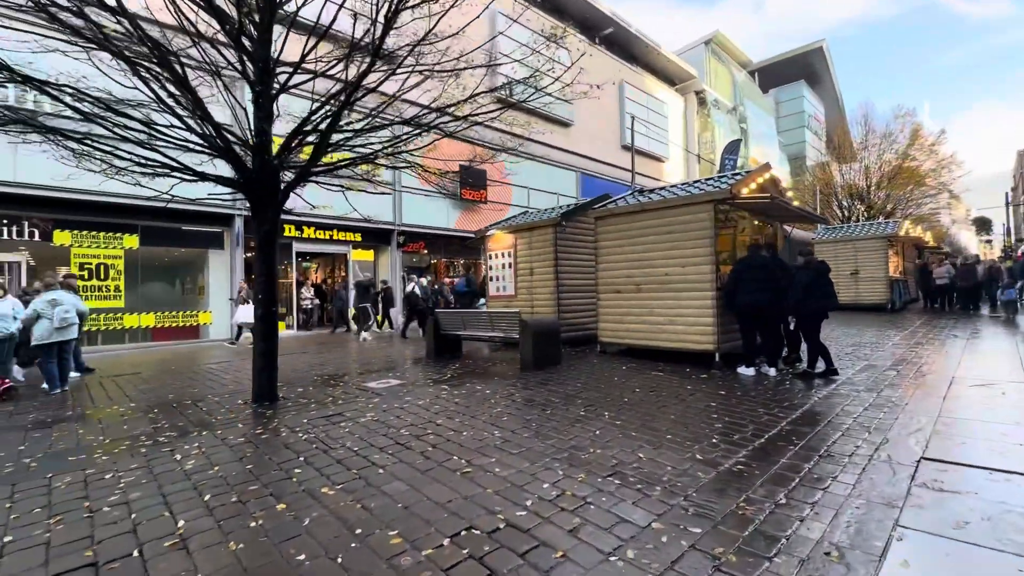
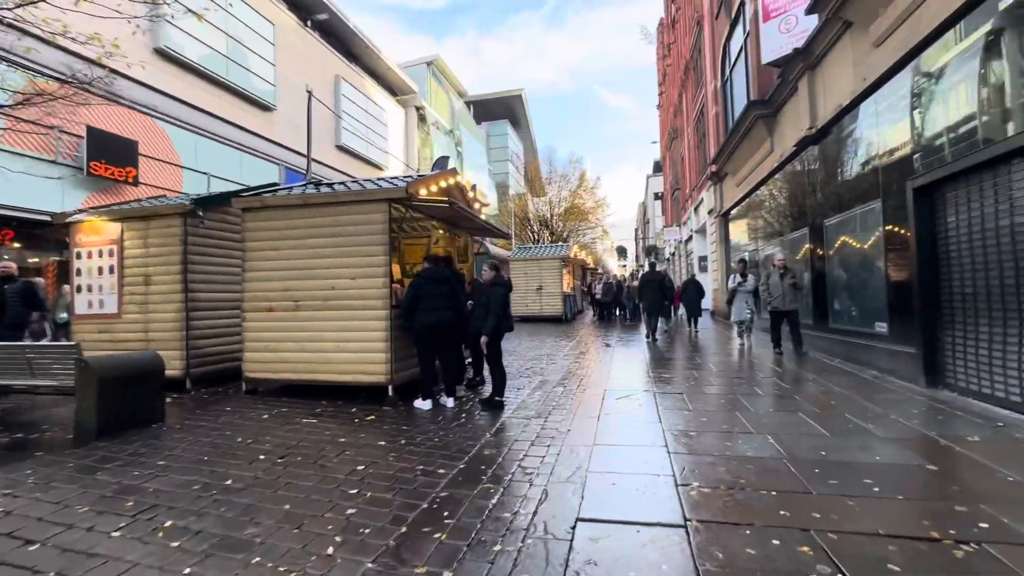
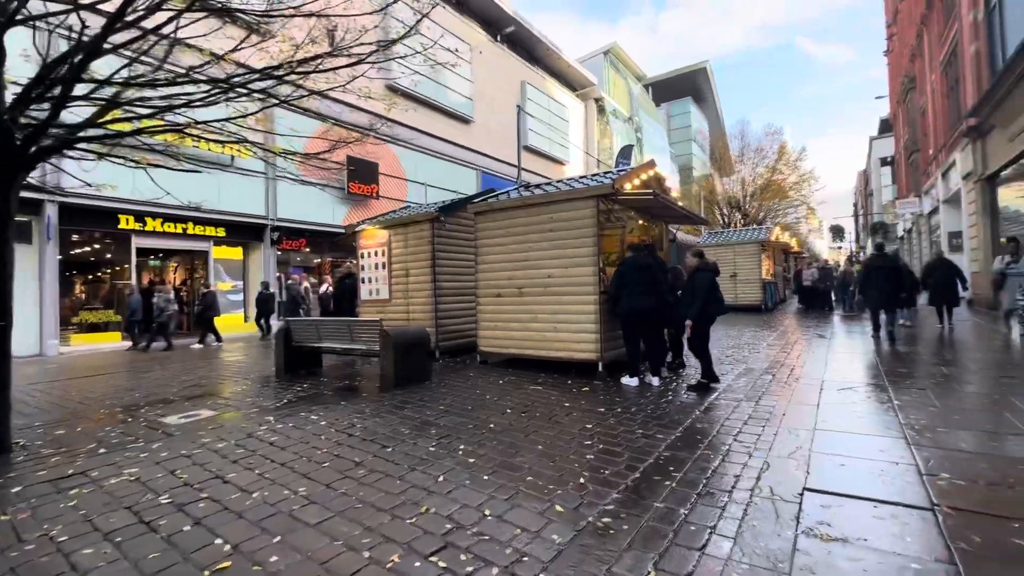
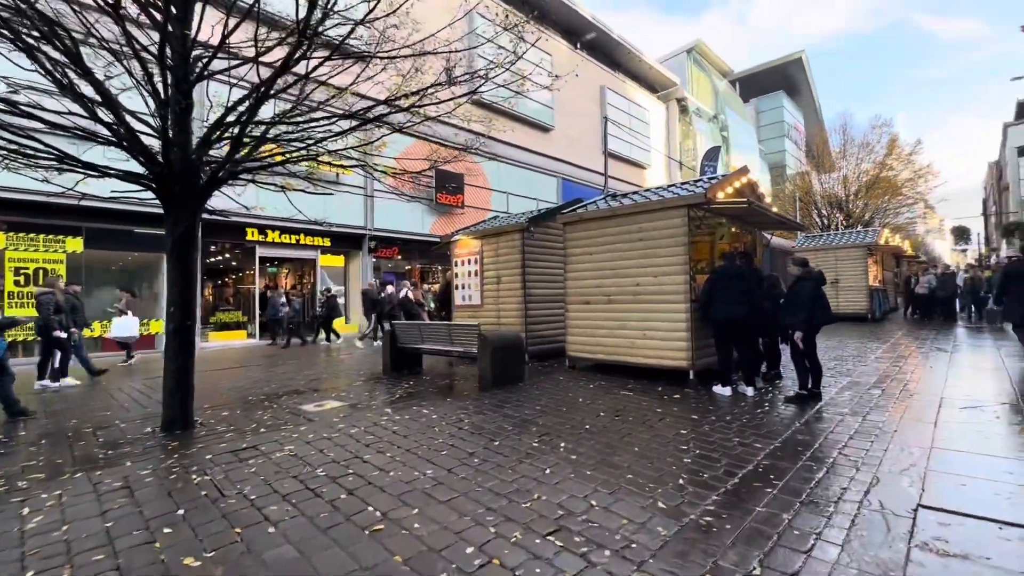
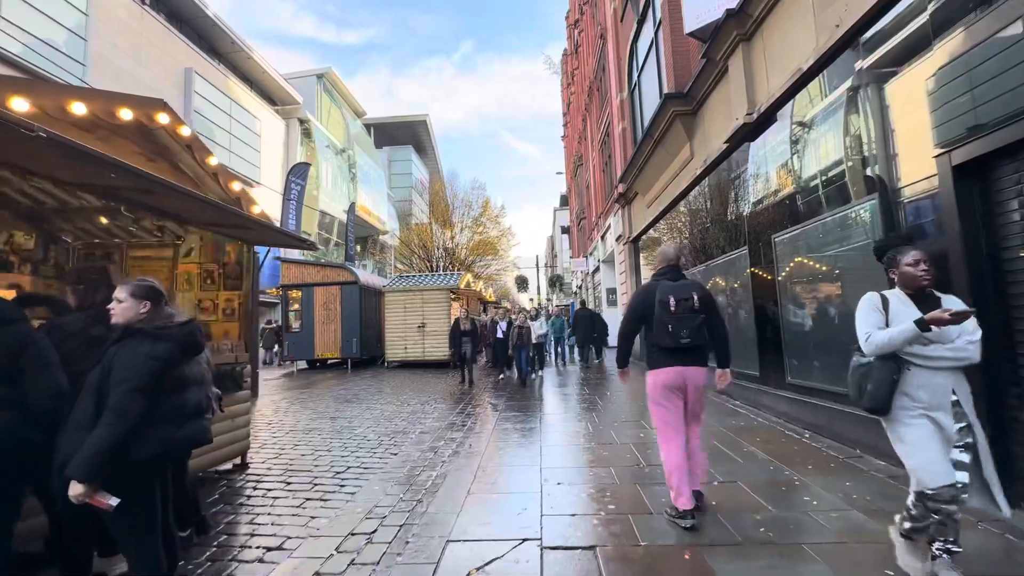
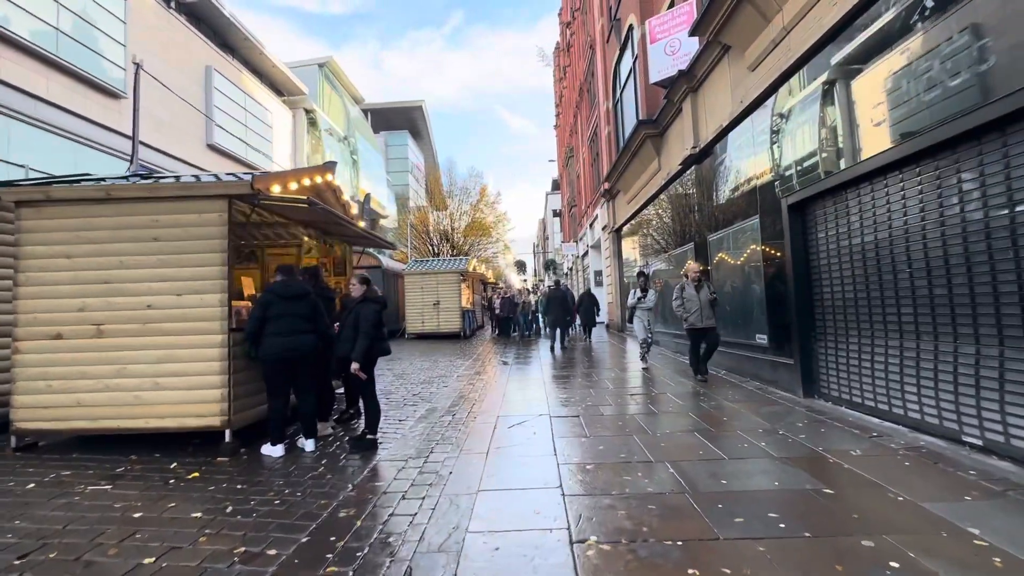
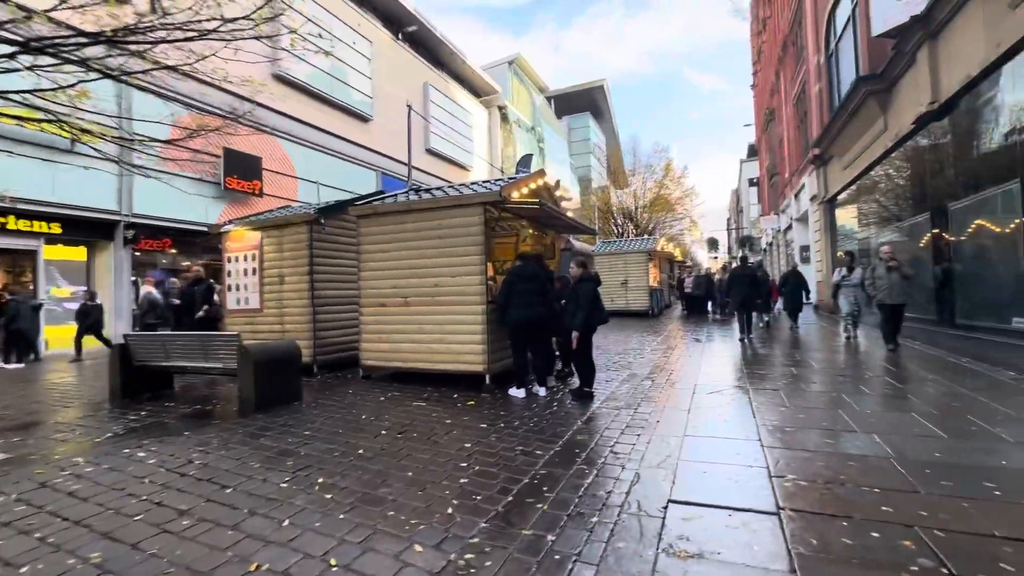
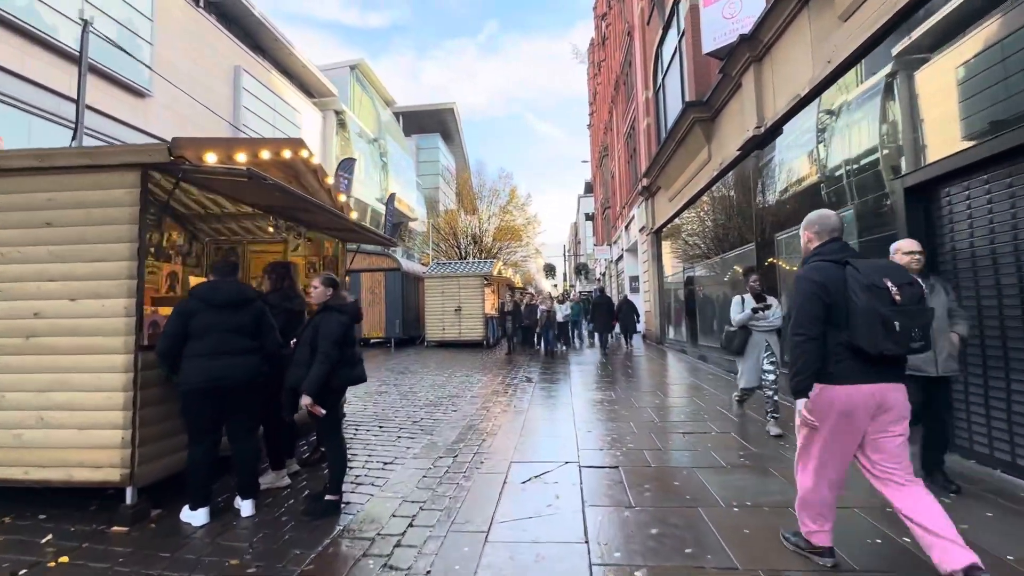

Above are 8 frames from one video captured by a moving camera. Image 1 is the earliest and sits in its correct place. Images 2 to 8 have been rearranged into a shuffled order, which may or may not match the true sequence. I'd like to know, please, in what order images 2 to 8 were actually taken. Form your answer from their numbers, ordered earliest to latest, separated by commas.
4, 3, 7, 2, 6, 8, 5
